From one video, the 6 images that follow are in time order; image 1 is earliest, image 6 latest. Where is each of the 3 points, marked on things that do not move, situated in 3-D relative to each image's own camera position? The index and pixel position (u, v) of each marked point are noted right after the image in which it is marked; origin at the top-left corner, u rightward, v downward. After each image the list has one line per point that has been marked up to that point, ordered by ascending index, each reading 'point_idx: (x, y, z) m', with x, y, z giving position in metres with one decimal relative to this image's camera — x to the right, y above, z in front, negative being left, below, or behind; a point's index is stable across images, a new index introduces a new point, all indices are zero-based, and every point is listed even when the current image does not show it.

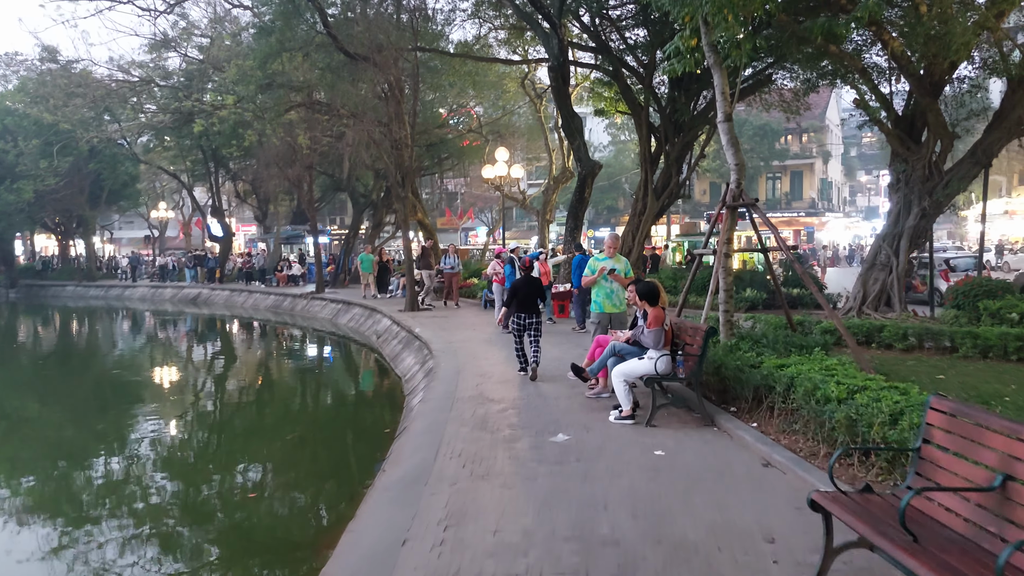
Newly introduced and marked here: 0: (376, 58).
0: (-3.1, +5.1, +19.4) m
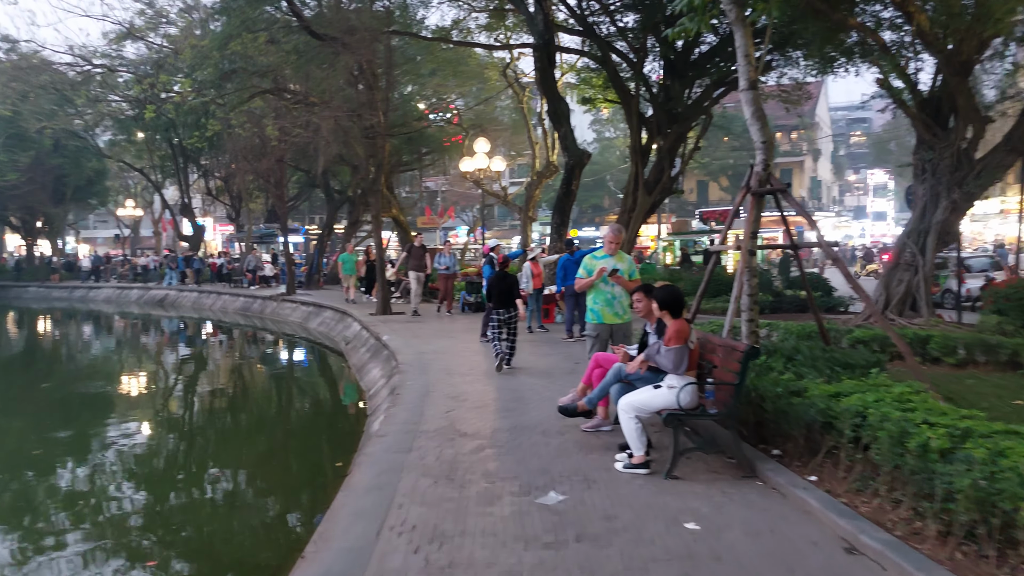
0: (-3.4, +5.1, +17.8) m
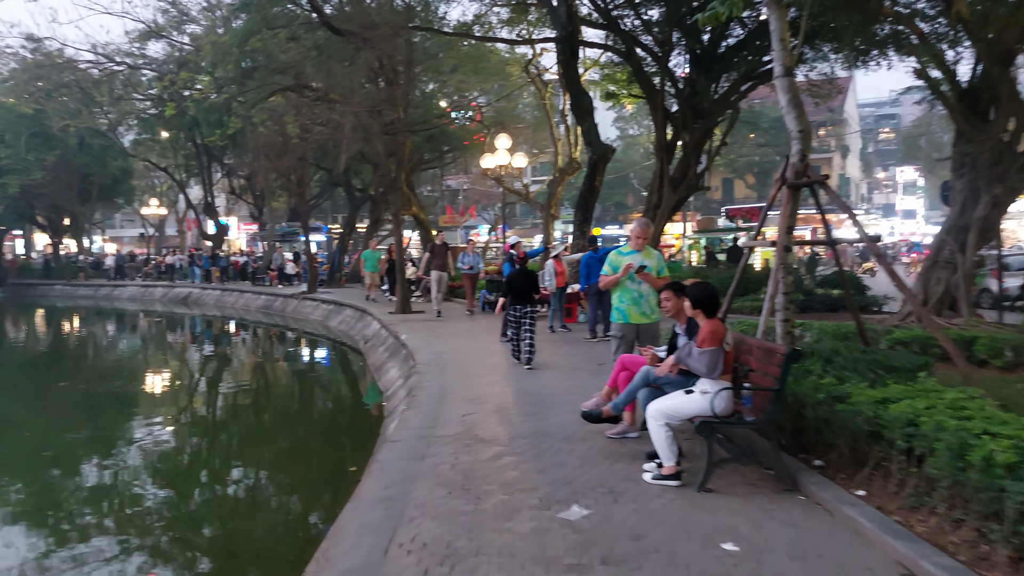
0: (-3.0, +5.1, +17.6) m
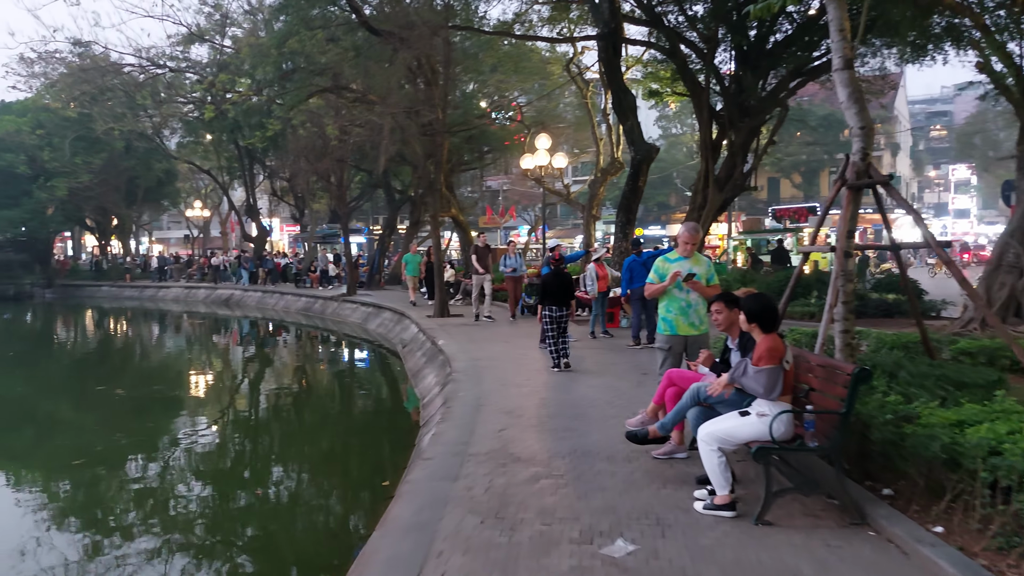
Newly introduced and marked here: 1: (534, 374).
0: (-2.2, +5.1, +17.4) m
1: (+0.2, -0.9, +8.8) m
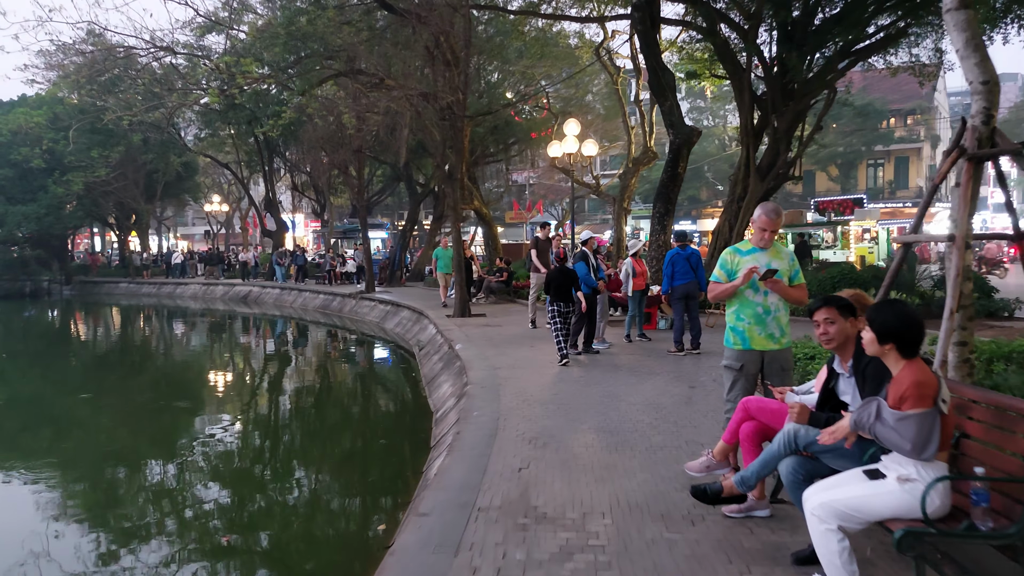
0: (-1.7, +5.1, +16.2) m
1: (+0.4, -0.9, +7.5) m
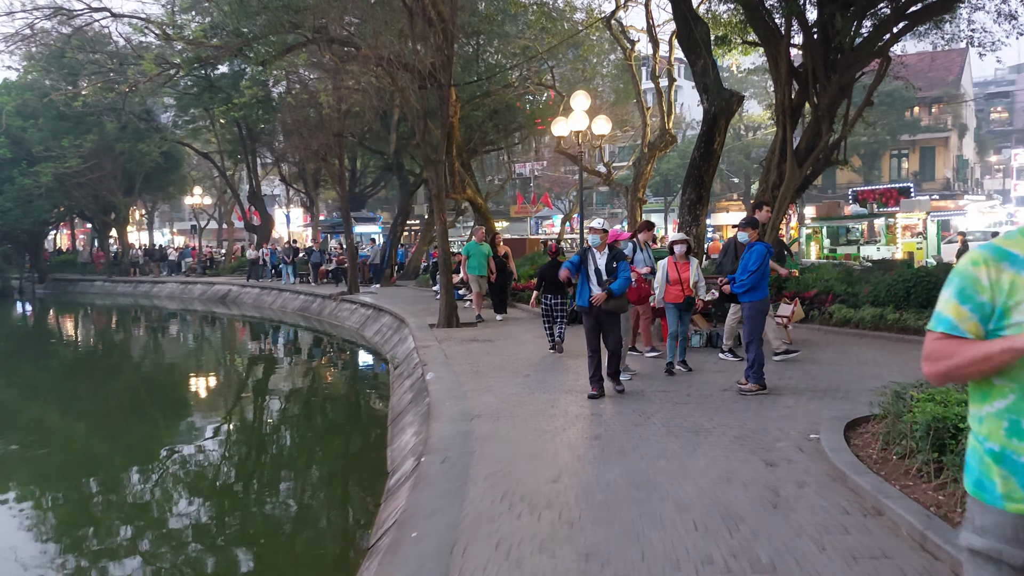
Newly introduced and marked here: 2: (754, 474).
0: (-1.7, +5.1, +13.6) m
1: (+0.3, -1.0, +4.9) m
2: (+1.3, -1.0, +4.6) m
